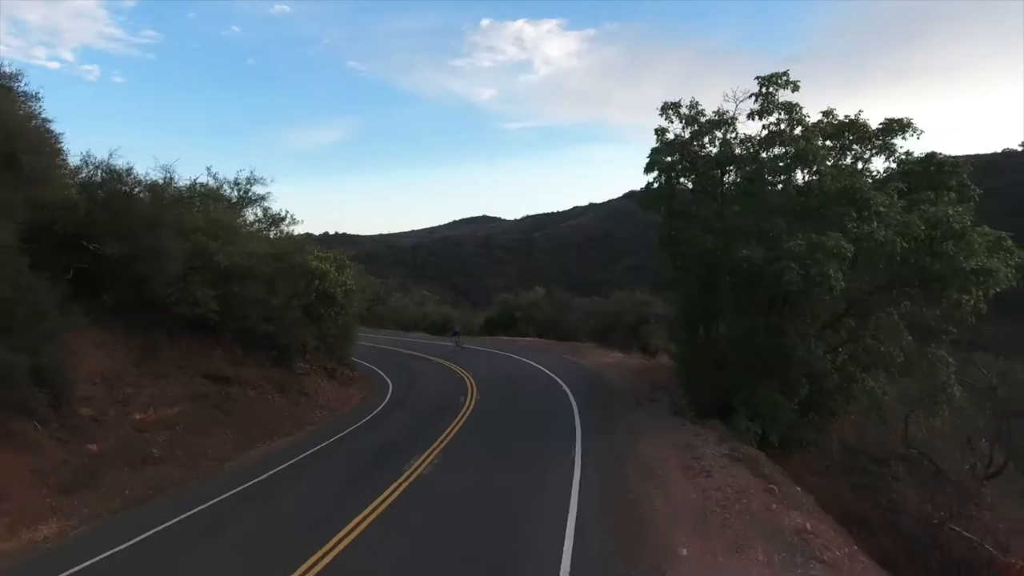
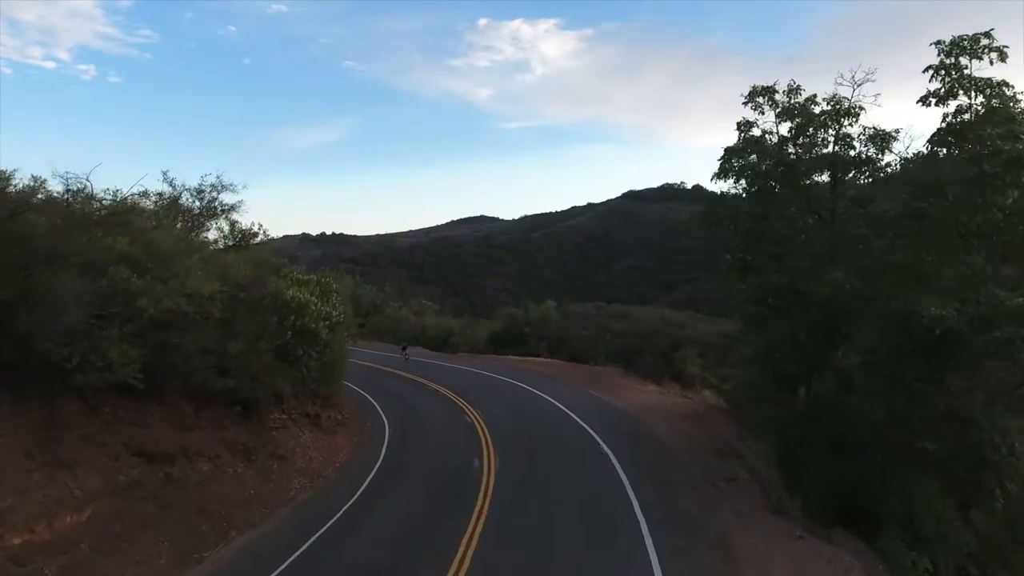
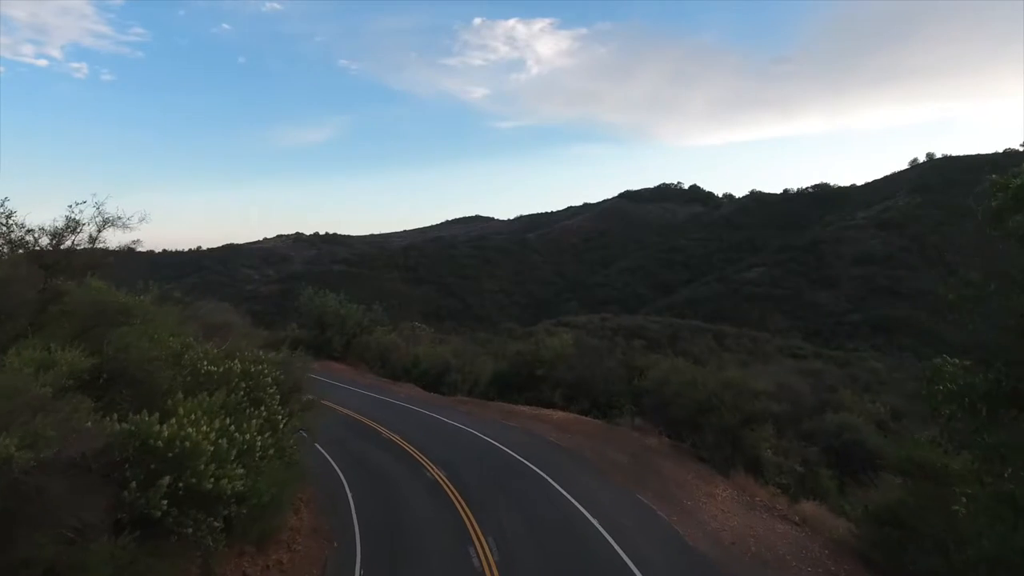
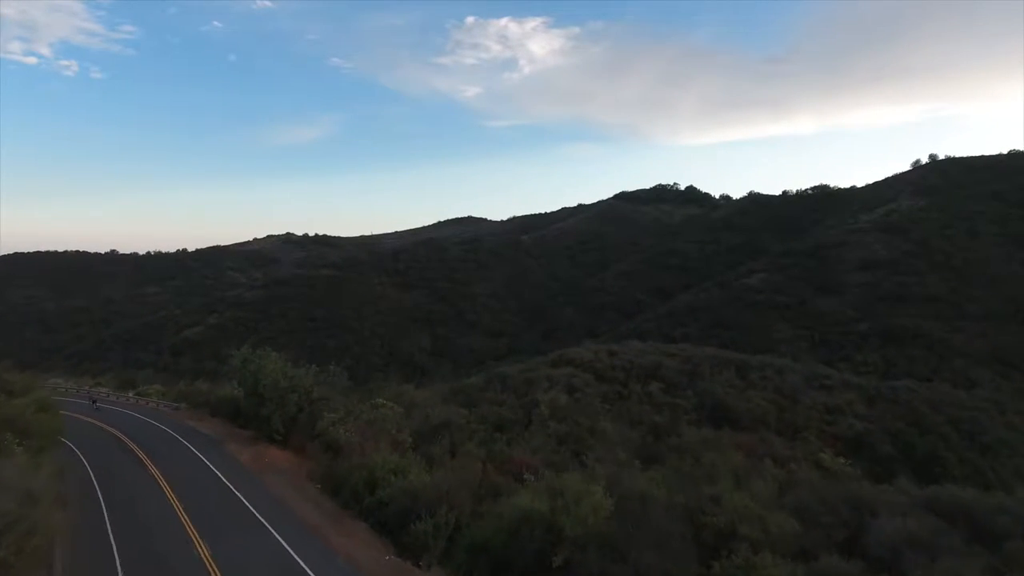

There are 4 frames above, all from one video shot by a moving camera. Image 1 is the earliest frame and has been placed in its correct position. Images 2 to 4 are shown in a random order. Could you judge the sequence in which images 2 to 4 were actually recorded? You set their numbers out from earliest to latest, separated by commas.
2, 3, 4
